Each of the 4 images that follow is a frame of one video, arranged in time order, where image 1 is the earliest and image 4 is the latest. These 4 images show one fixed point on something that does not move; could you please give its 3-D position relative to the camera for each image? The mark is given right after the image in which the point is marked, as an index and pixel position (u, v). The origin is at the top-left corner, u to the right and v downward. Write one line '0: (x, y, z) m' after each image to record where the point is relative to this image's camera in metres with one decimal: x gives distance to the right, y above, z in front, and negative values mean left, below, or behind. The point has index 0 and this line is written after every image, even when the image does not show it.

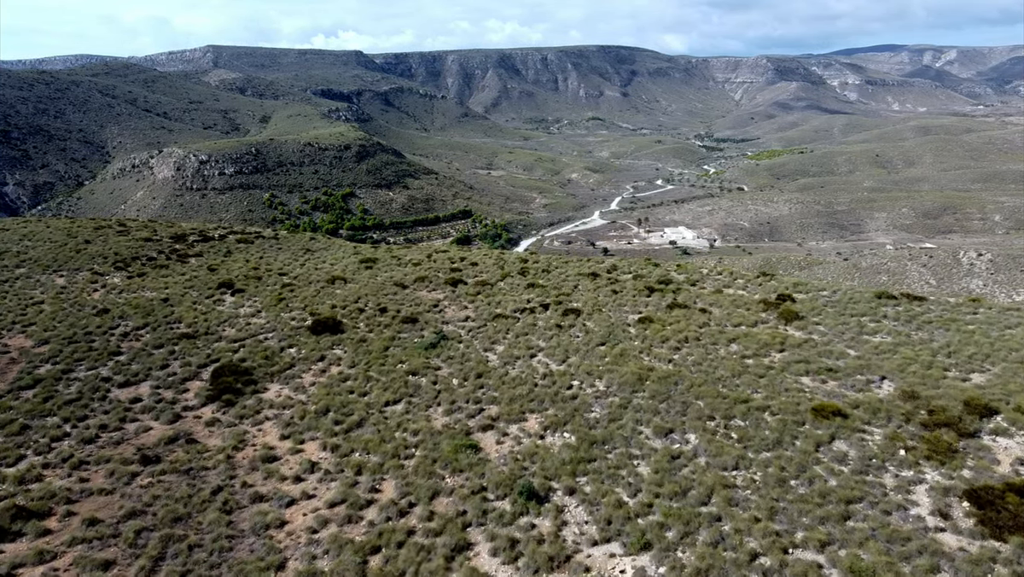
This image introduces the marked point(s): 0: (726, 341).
0: (+3.7, -0.9, +14.2) m
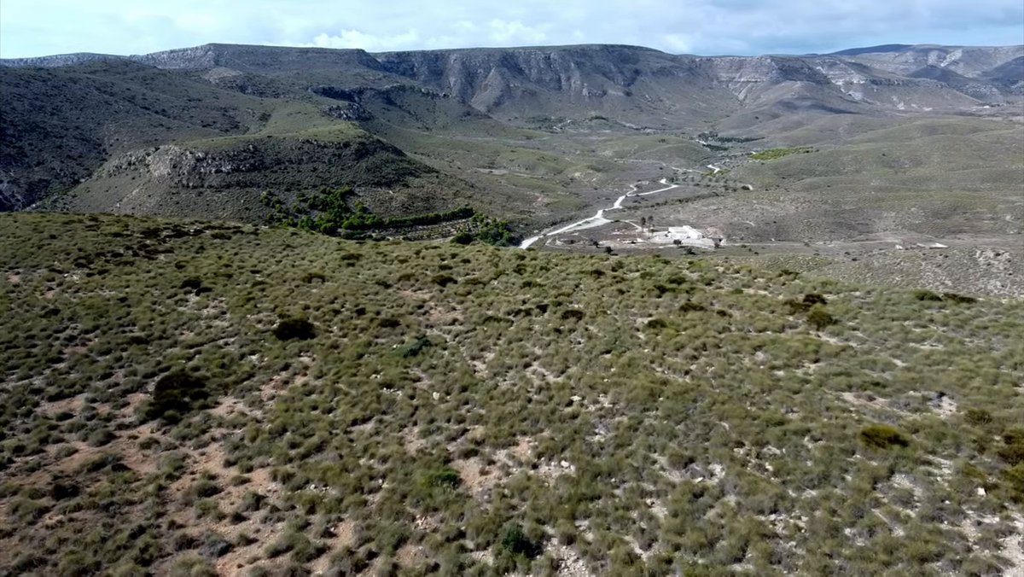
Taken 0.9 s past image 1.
0: (+3.6, -0.9, +12.3) m
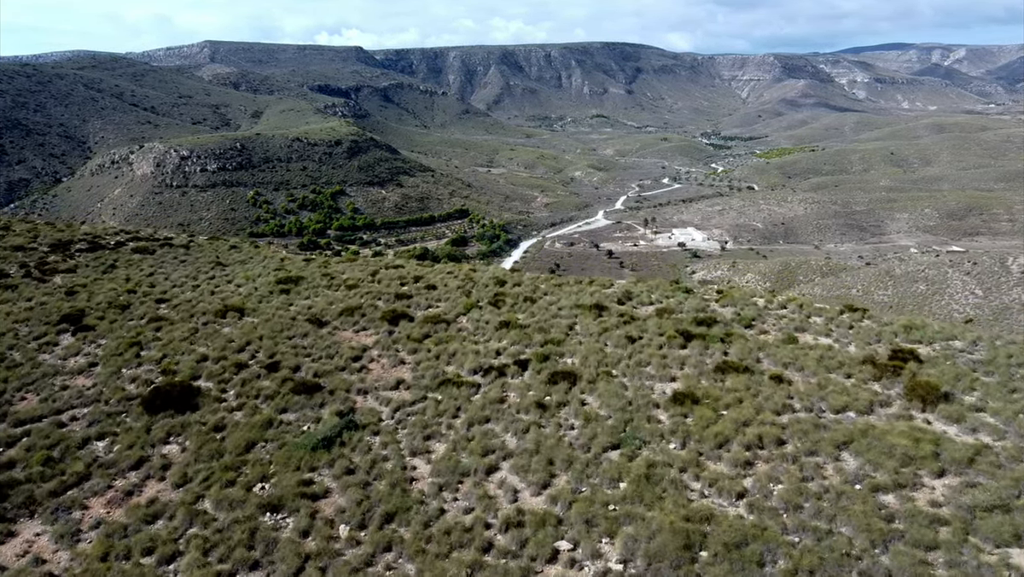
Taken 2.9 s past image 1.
0: (+3.2, -1.6, +8.0) m
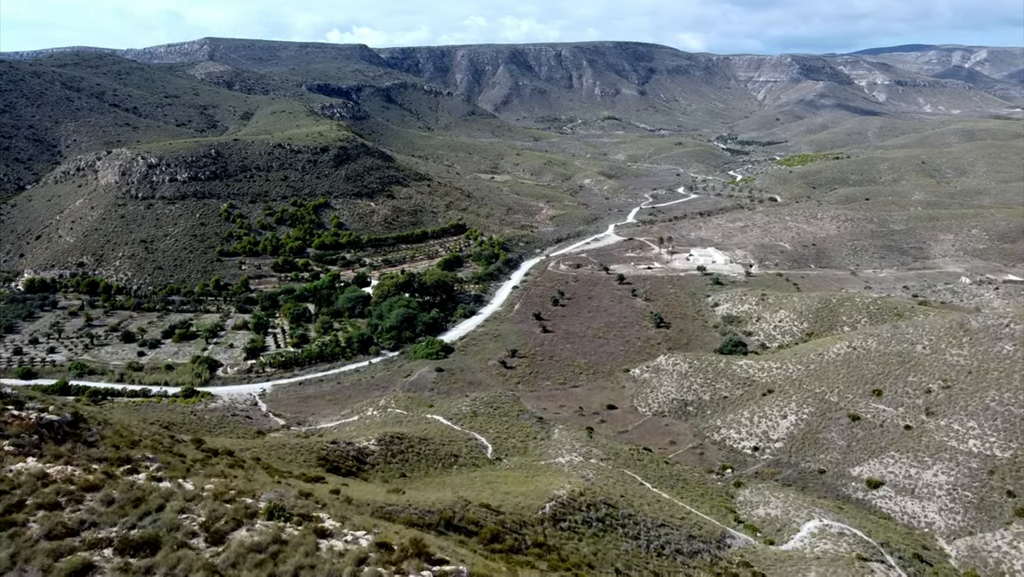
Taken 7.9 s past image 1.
0: (+2.0, -4.6, -2.0) m
